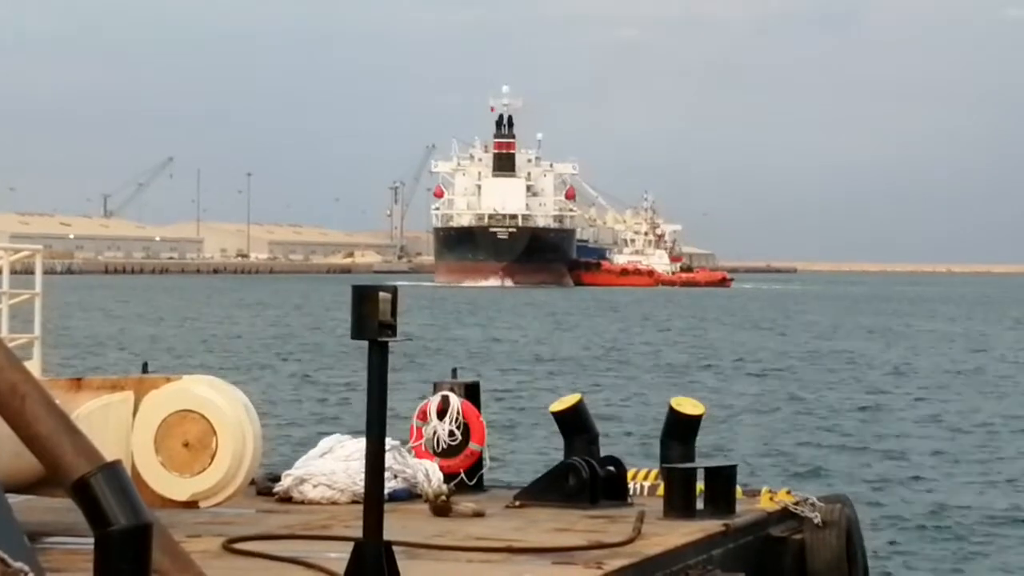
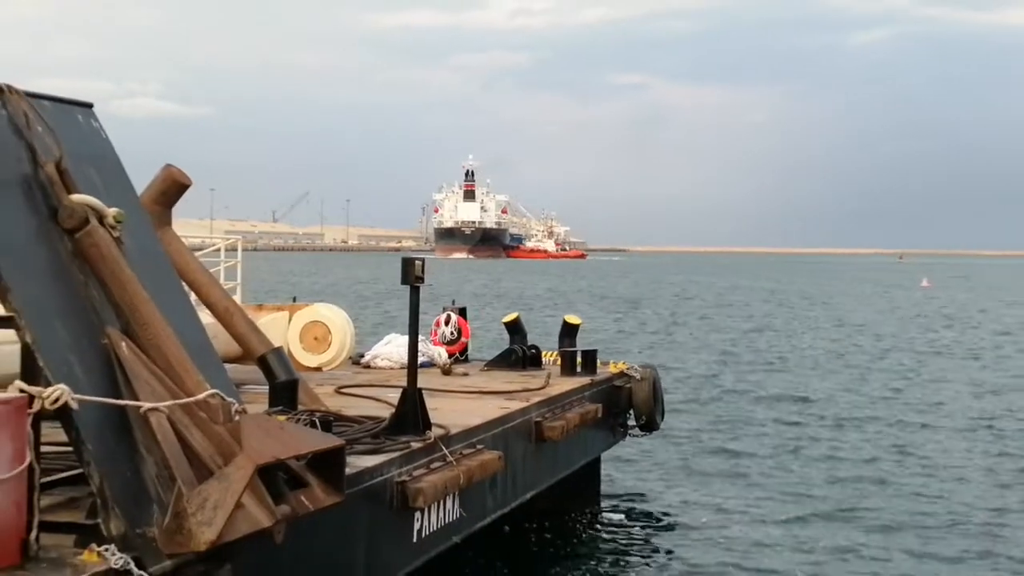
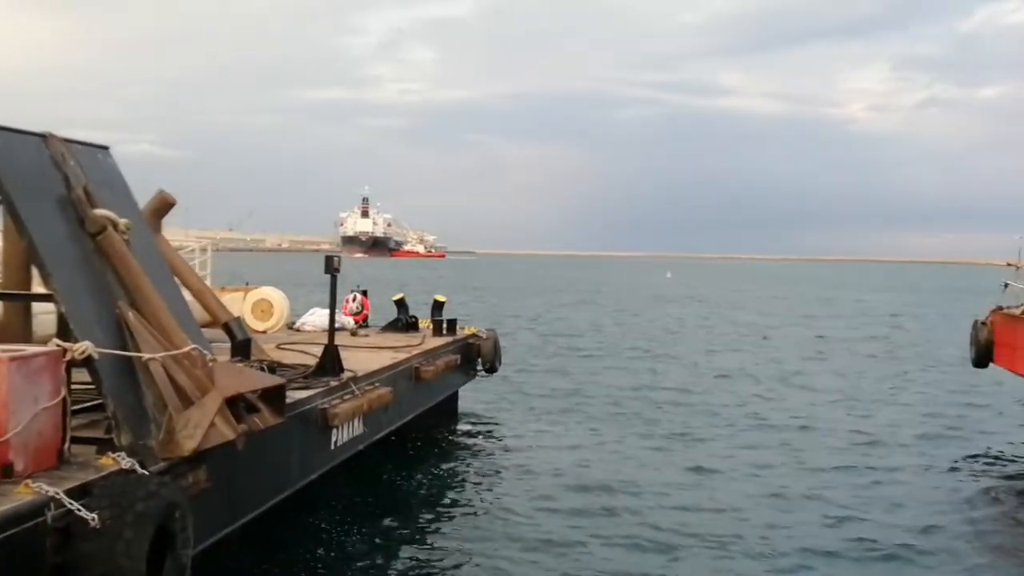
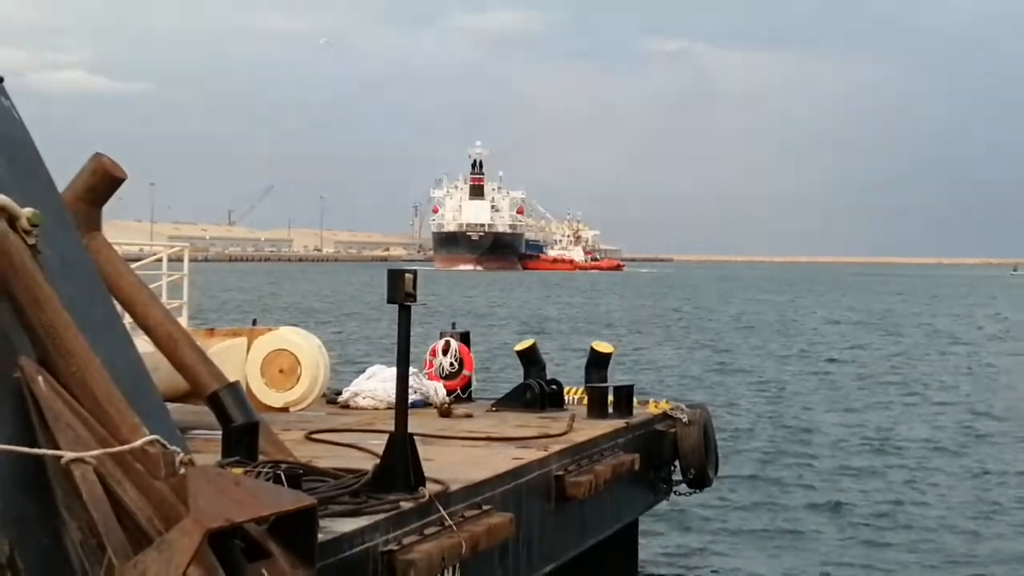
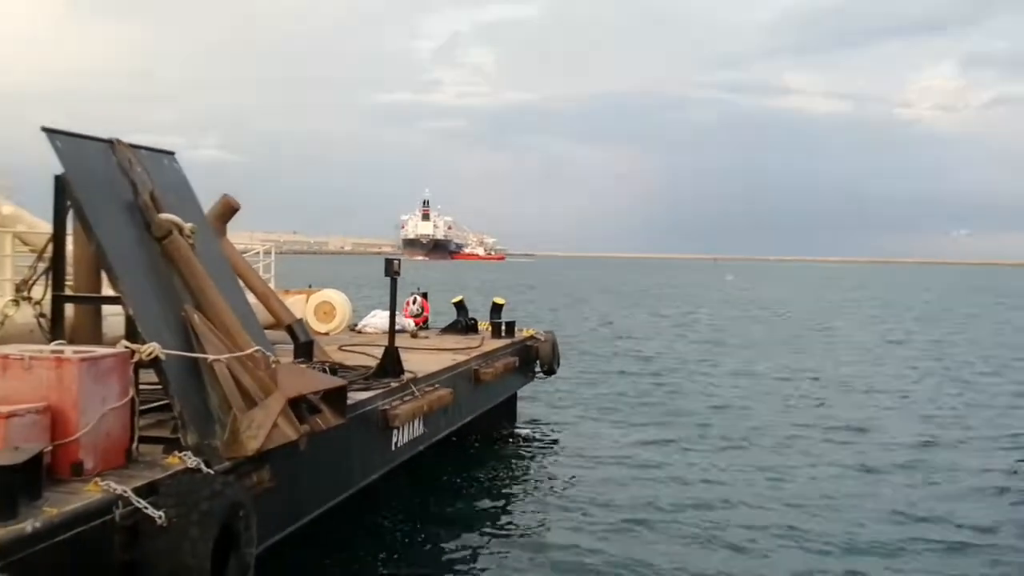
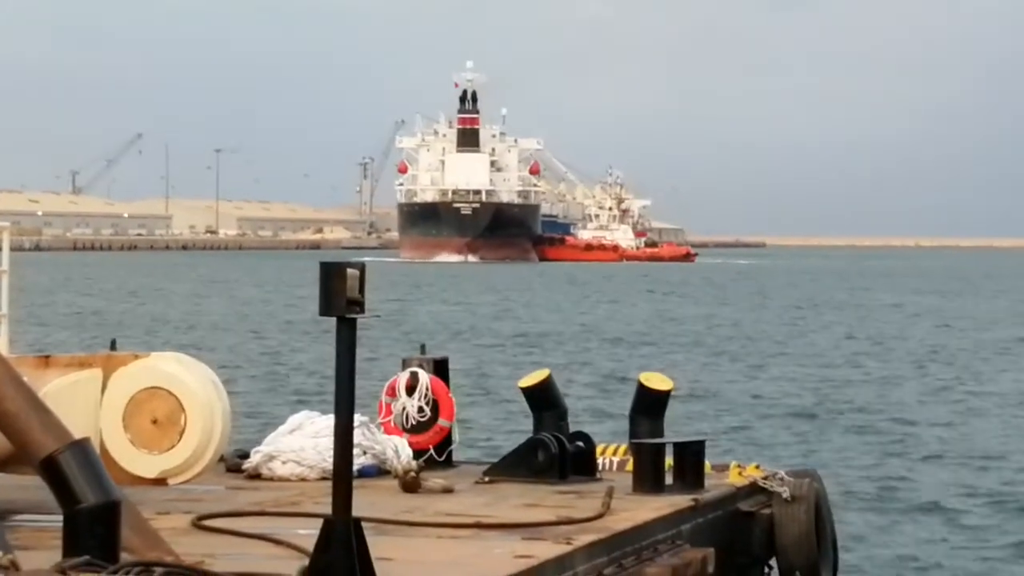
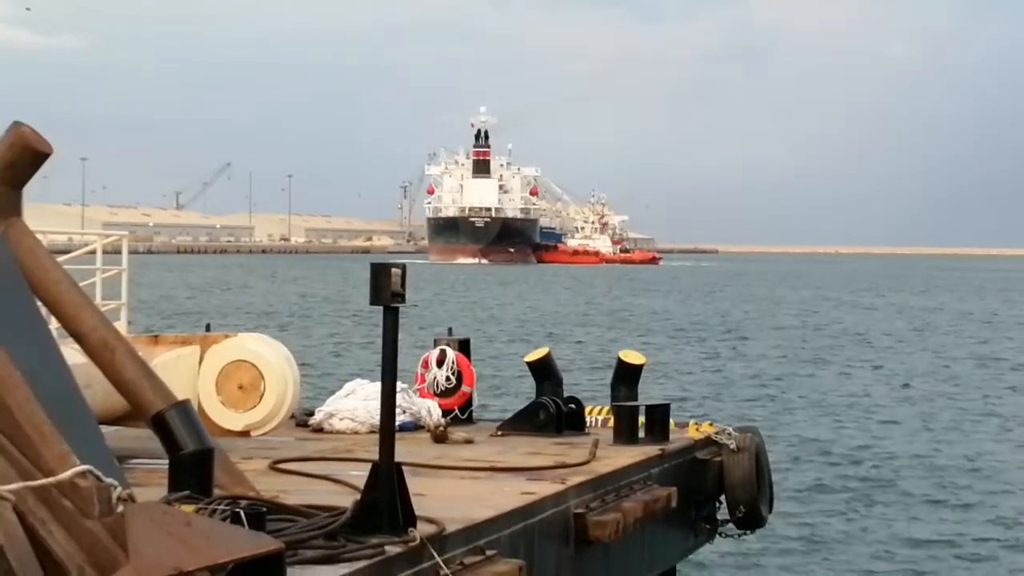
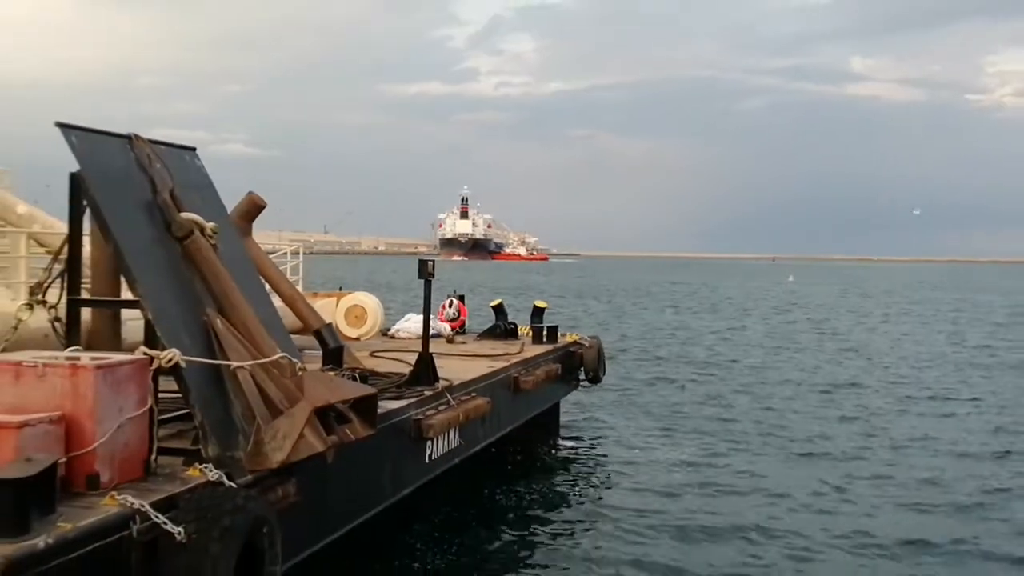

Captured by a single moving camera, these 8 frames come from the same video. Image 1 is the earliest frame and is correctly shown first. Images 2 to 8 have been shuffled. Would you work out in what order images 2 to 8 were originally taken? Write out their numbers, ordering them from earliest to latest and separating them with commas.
6, 7, 4, 2, 8, 5, 3
